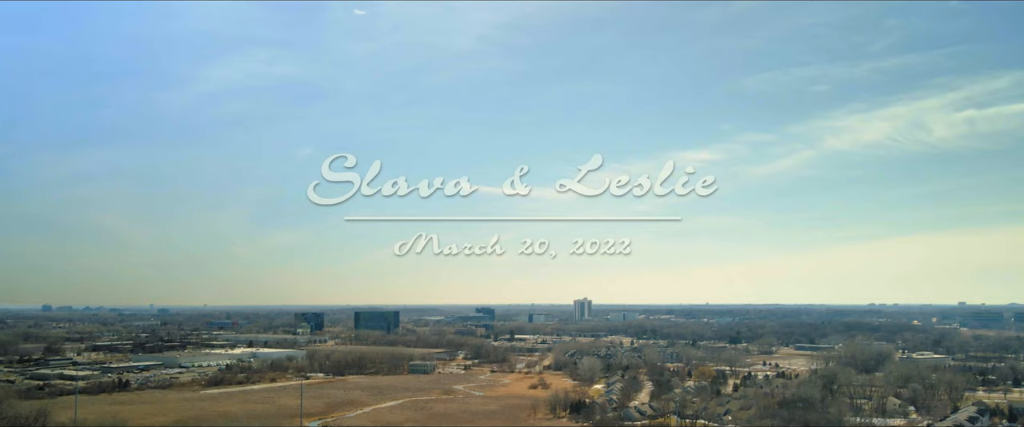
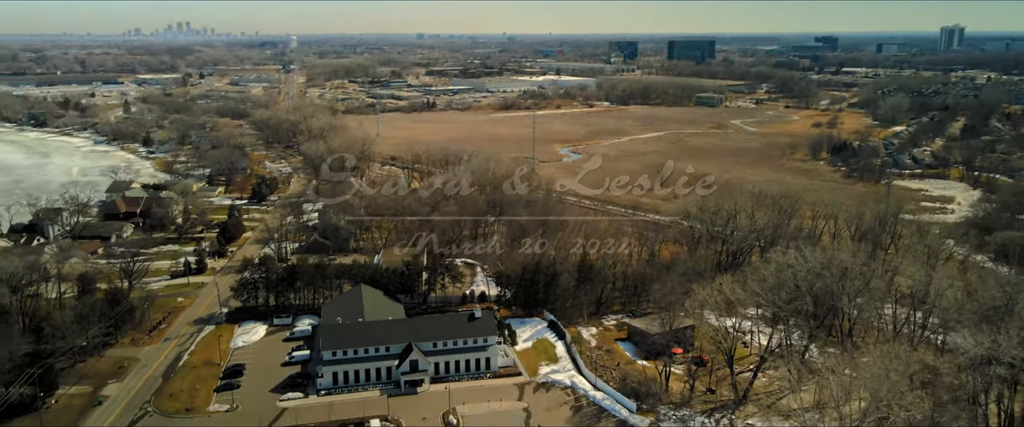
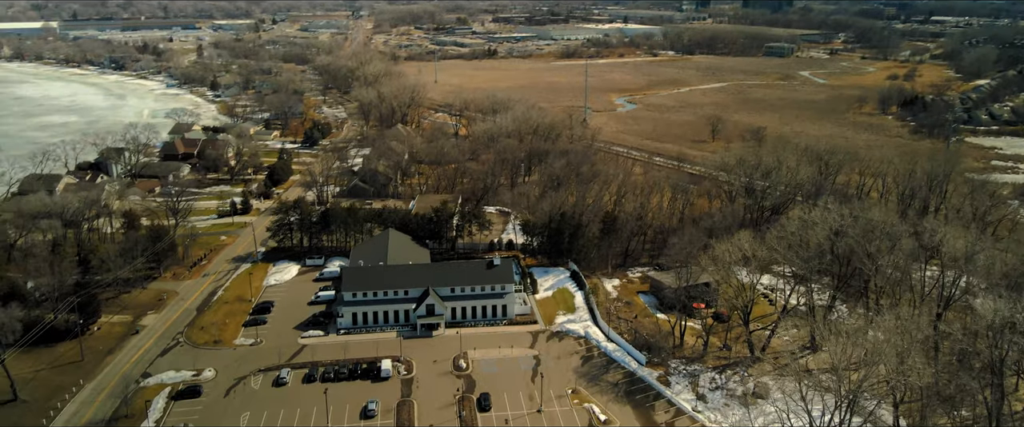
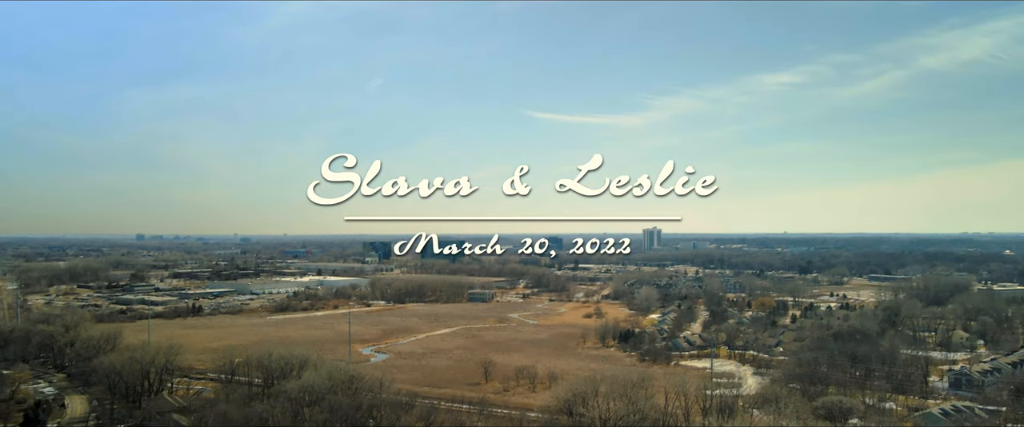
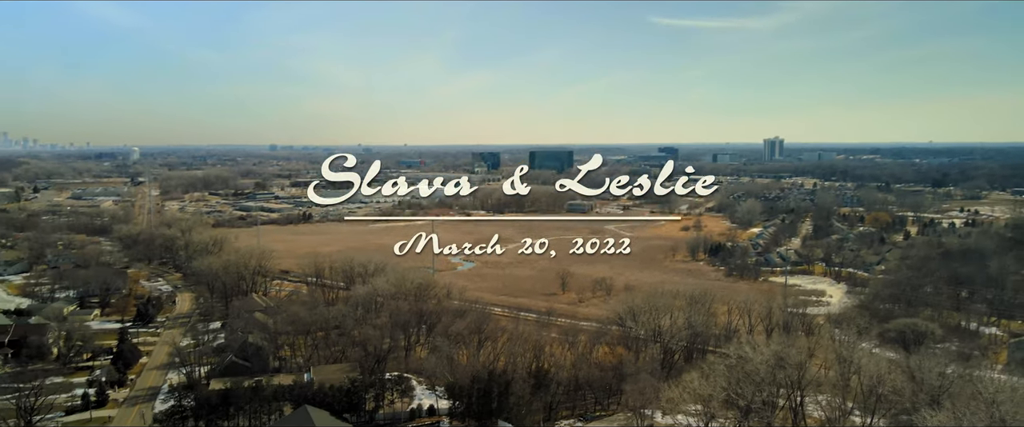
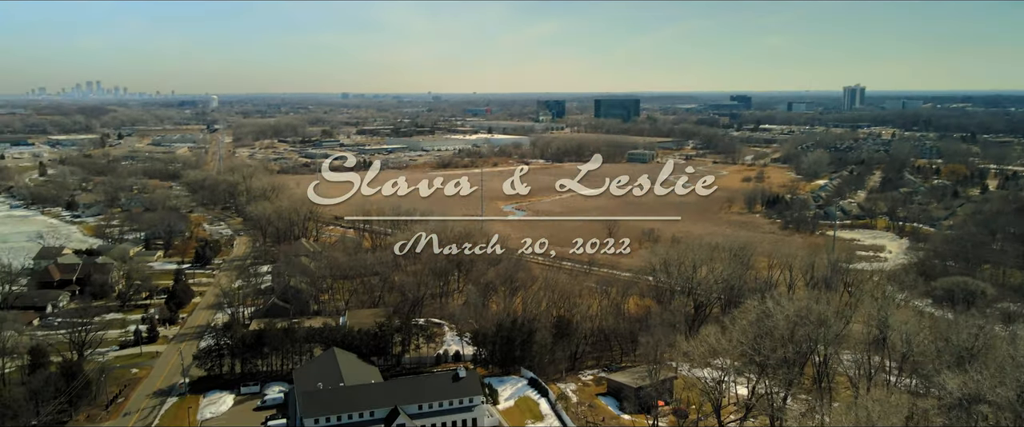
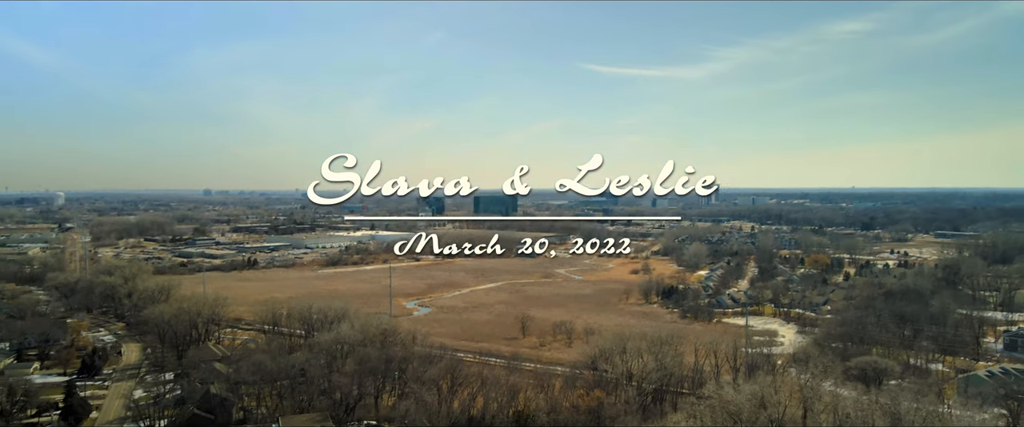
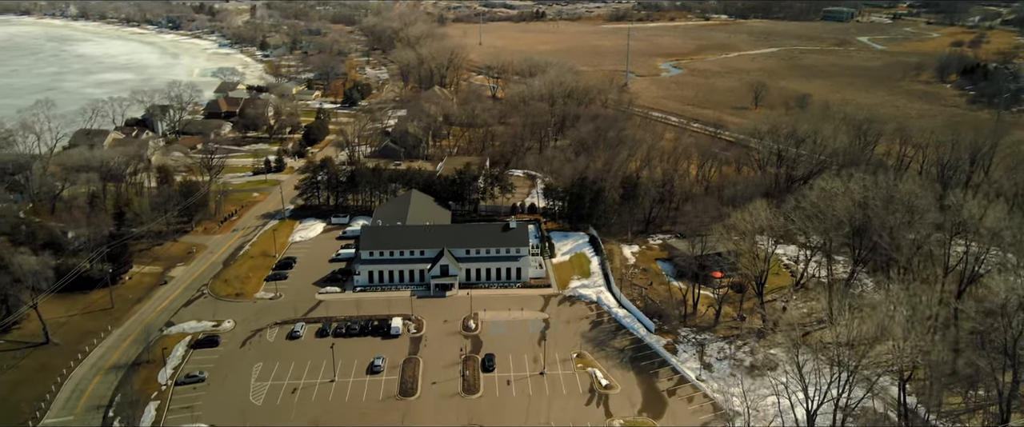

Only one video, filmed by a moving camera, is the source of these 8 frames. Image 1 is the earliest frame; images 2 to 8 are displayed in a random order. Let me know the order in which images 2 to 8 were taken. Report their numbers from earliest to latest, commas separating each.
4, 7, 5, 6, 2, 3, 8
